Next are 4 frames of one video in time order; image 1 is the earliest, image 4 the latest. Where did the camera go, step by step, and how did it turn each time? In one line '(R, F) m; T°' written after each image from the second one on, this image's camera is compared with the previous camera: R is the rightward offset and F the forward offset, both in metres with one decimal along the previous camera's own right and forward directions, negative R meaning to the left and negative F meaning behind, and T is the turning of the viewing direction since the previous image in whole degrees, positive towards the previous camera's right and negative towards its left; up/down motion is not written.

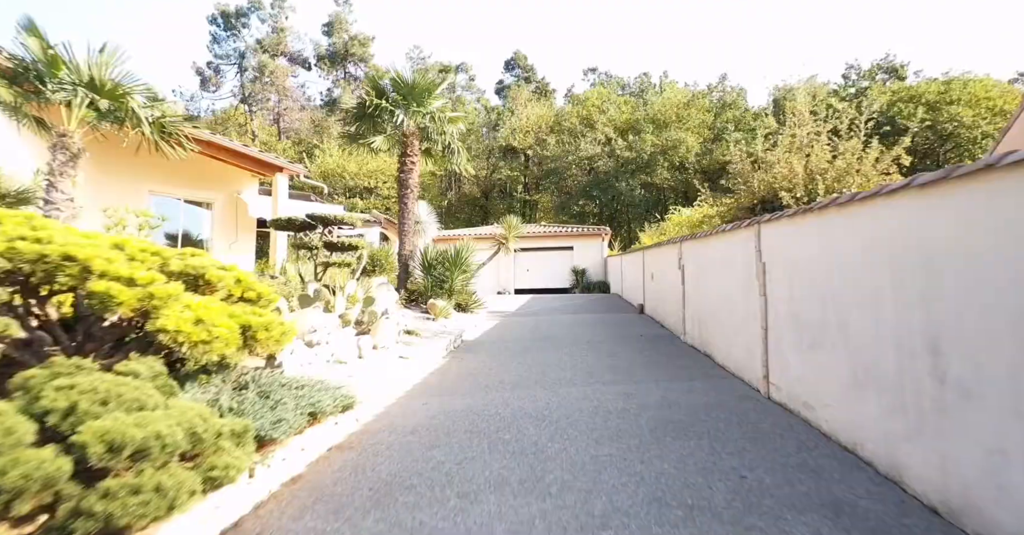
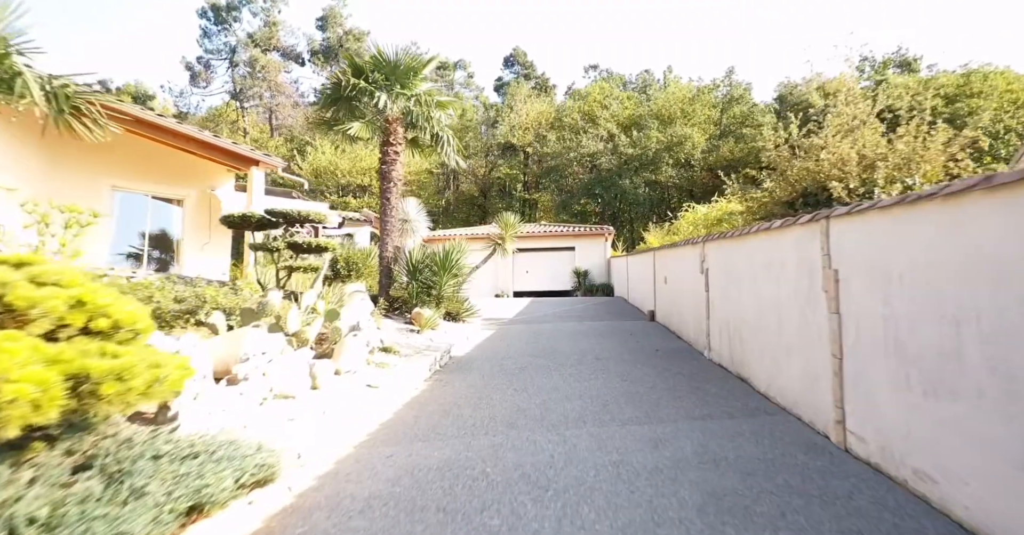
(+0.1, +1.2) m; 0°
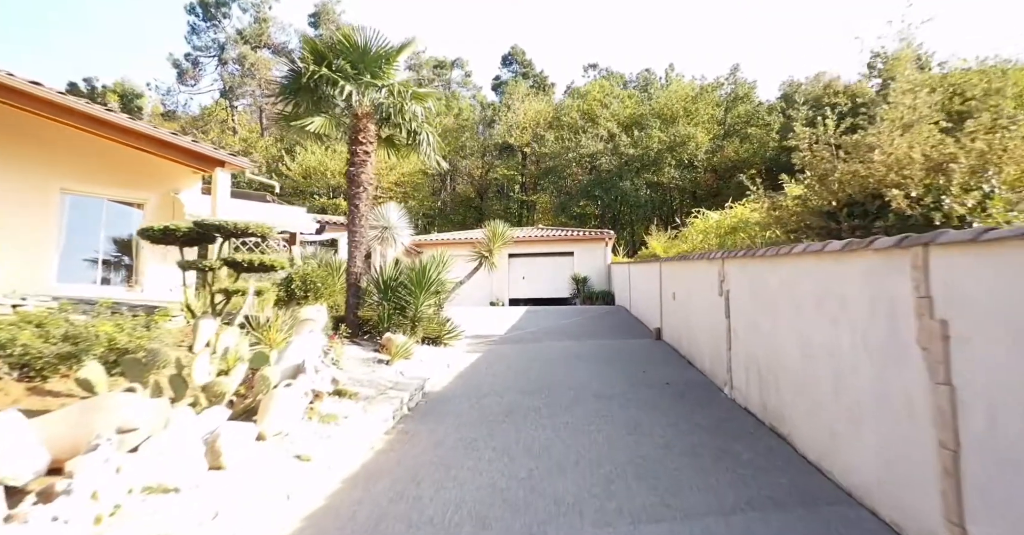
(+0.2, +1.2) m; 0°
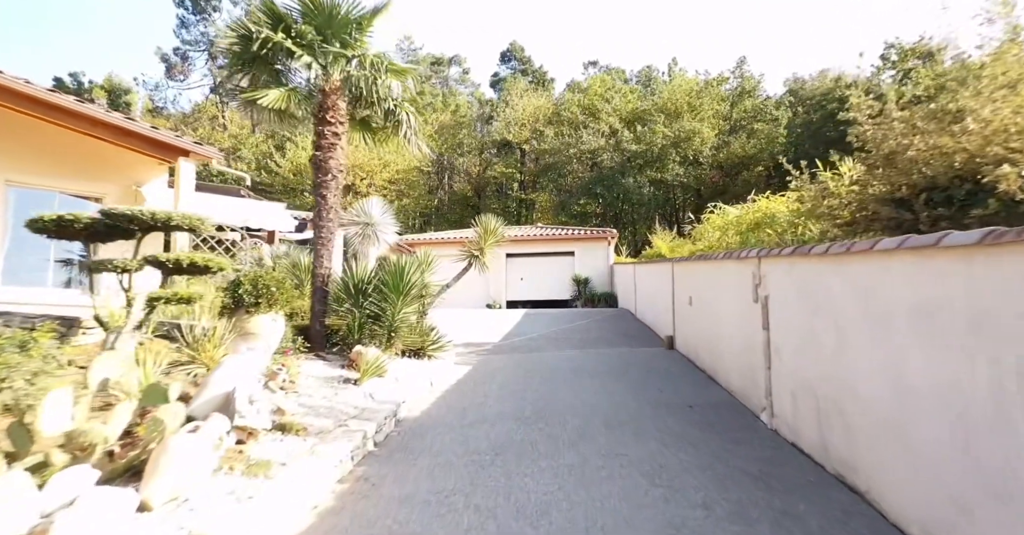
(+0.1, +1.1) m; 0°
